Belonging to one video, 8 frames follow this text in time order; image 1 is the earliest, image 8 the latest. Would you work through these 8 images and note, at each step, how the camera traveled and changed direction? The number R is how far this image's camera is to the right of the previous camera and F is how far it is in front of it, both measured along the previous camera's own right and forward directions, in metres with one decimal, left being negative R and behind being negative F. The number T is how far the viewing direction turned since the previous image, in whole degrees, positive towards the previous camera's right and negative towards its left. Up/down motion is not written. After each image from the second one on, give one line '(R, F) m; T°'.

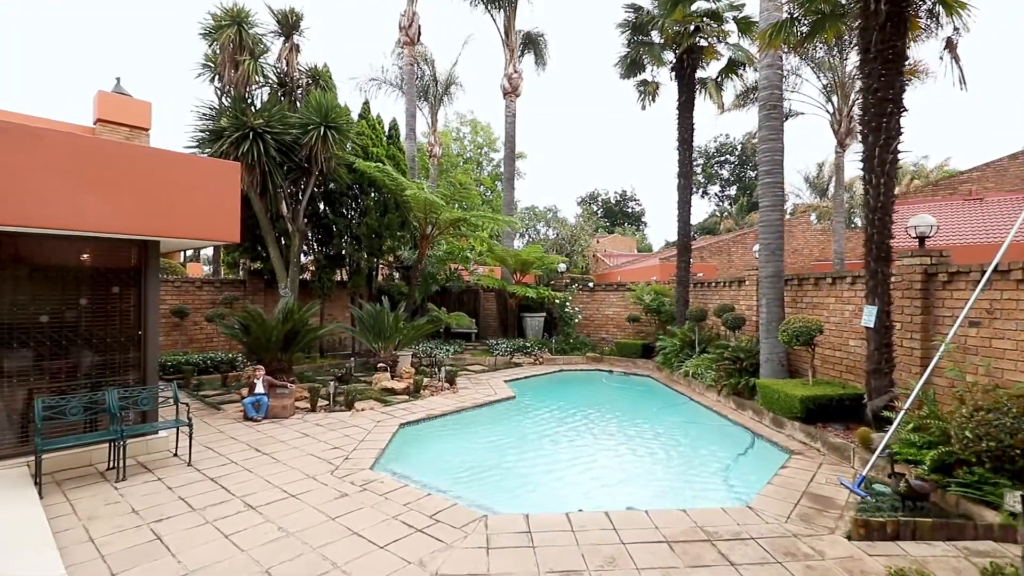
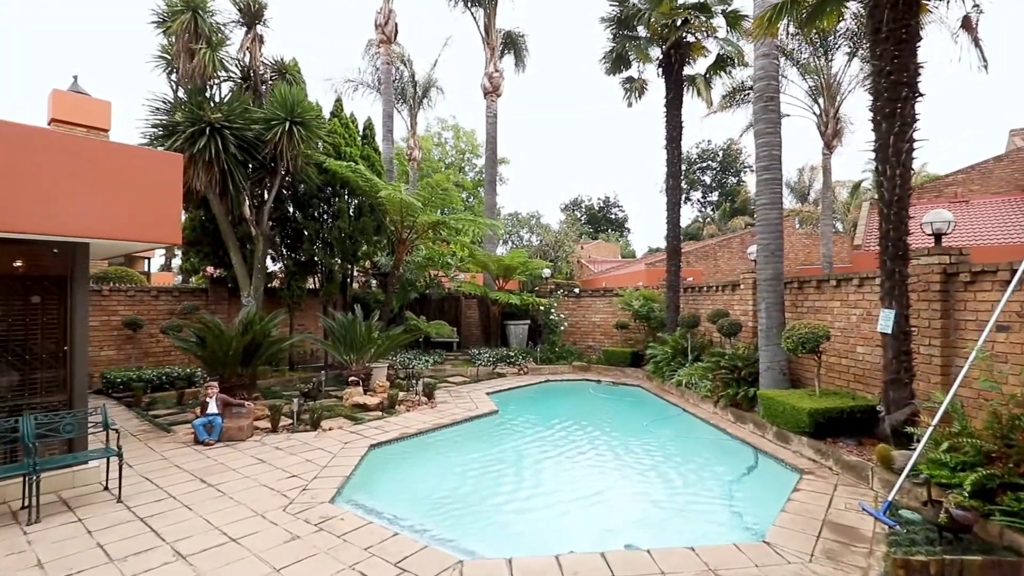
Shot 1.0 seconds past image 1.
(0.0, +0.6) m; +2°
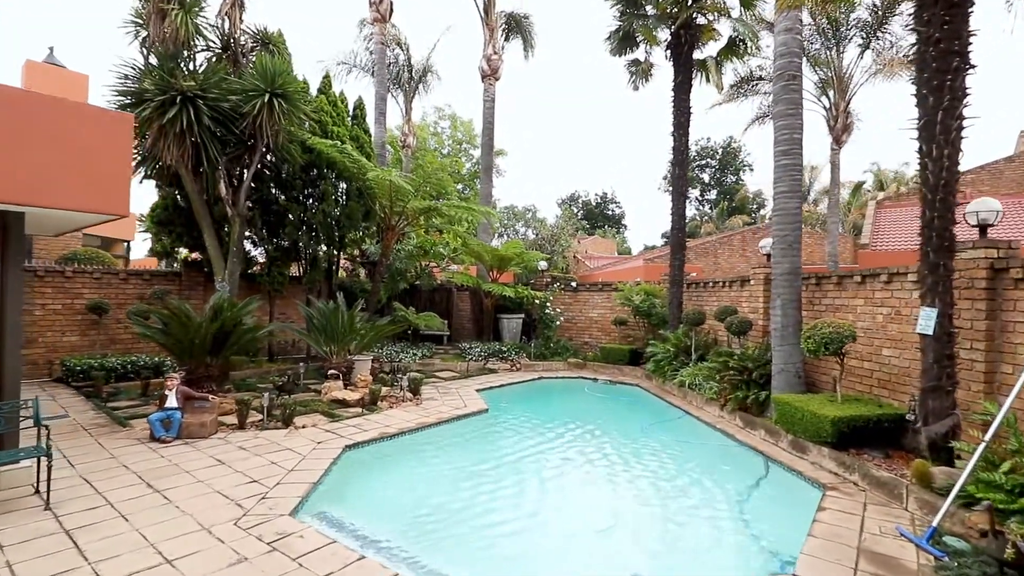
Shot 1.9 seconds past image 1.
(0.0, +0.6) m; +1°
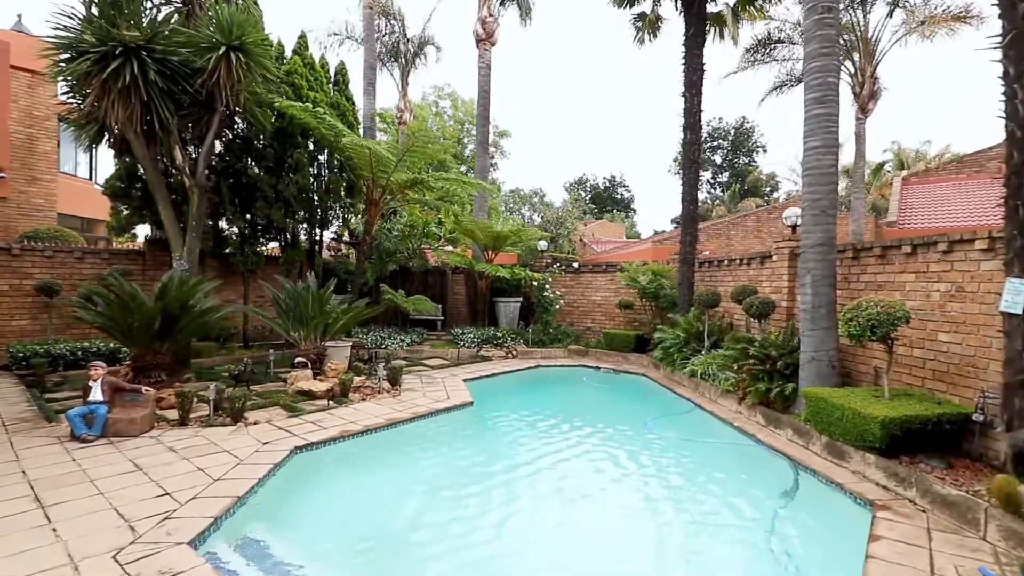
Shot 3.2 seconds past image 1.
(+0.3, +0.9) m; -1°
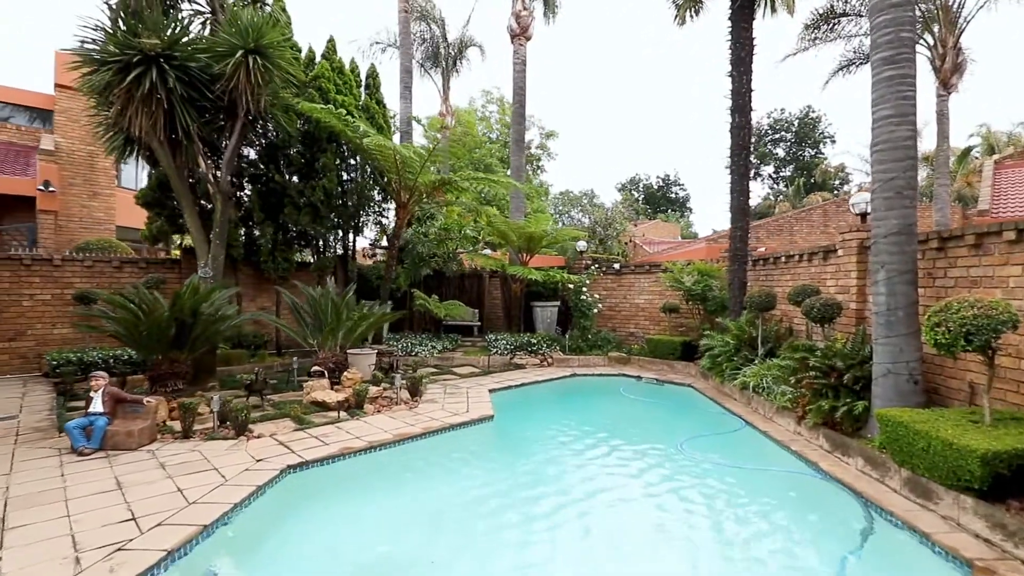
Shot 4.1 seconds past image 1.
(+0.4, +0.6) m; -6°
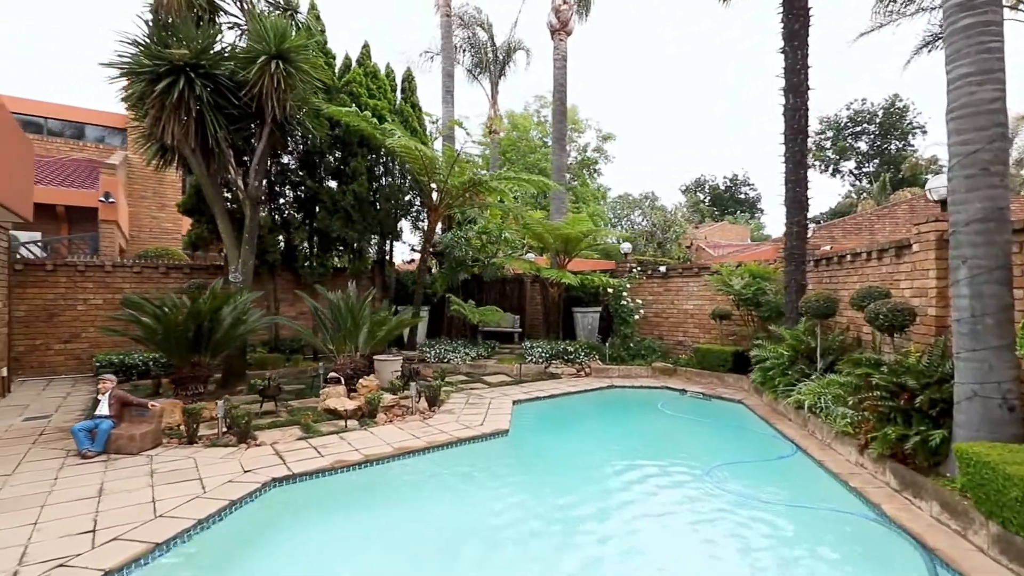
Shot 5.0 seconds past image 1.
(+0.5, +0.5) m; -7°
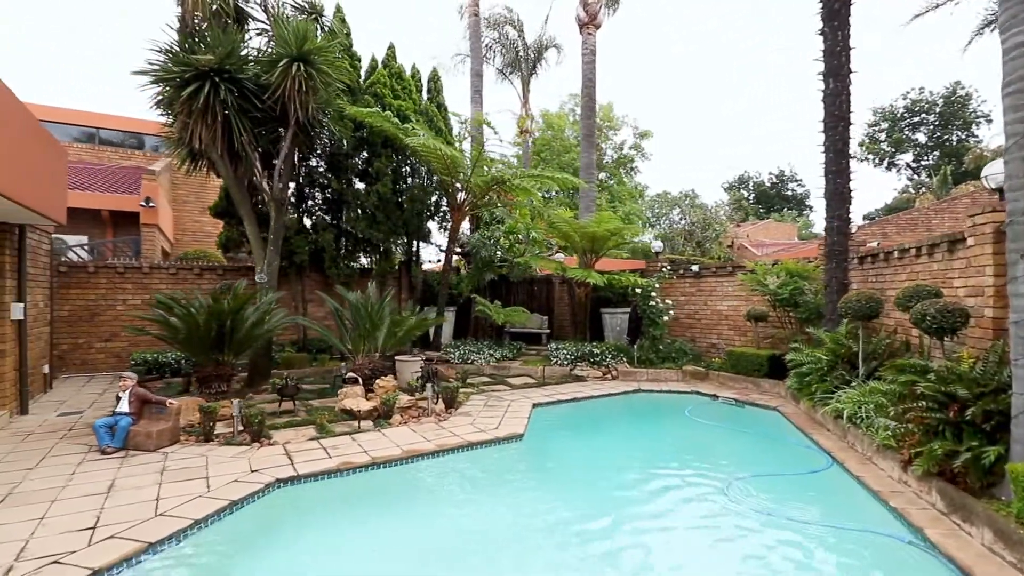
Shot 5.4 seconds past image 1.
(+0.3, +0.2) m; -4°
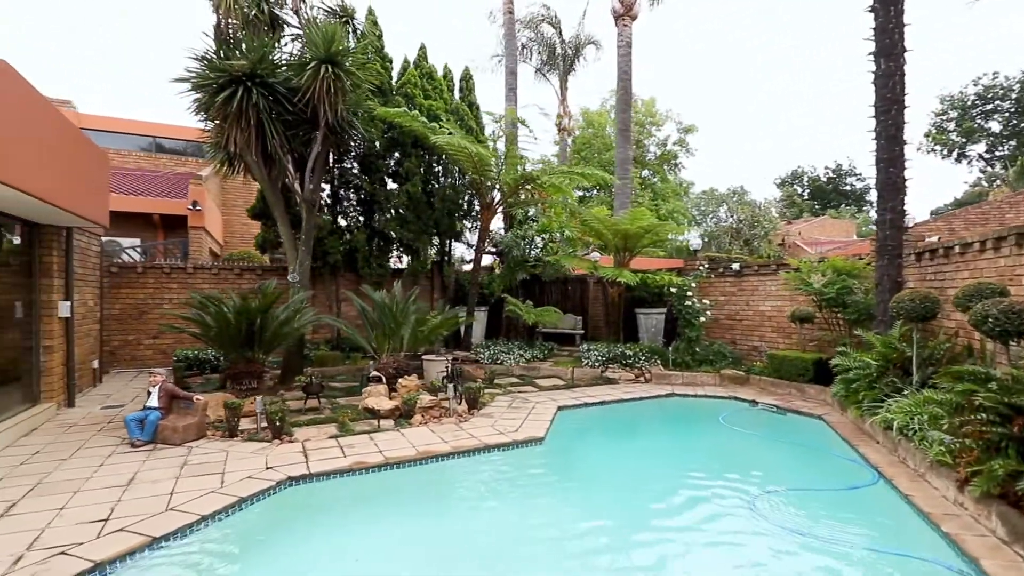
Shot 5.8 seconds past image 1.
(+0.3, +0.2) m; -5°
